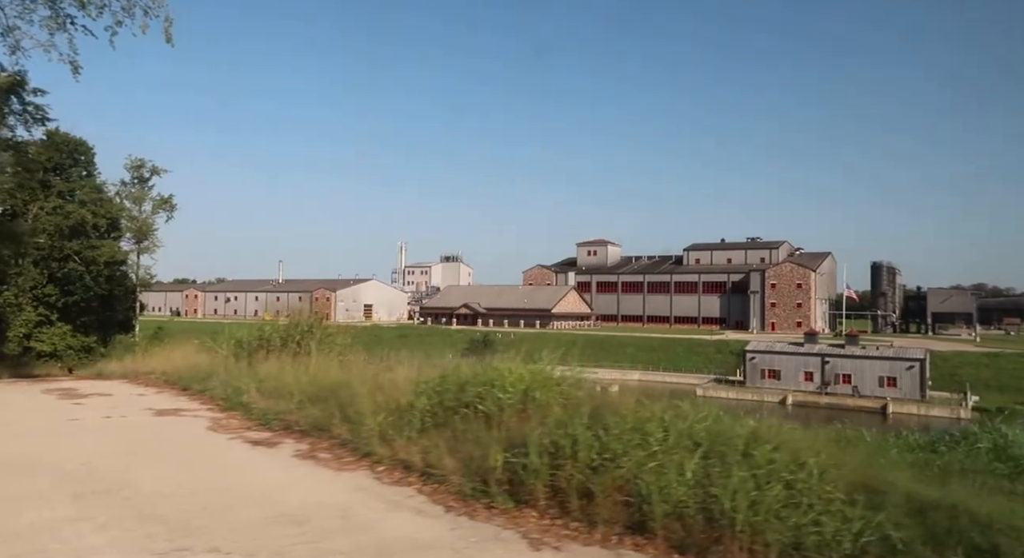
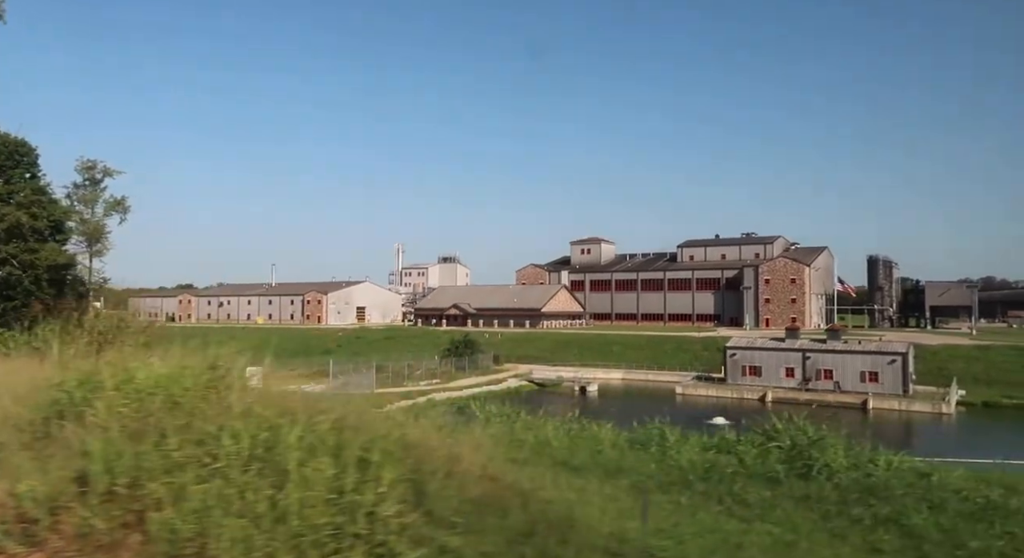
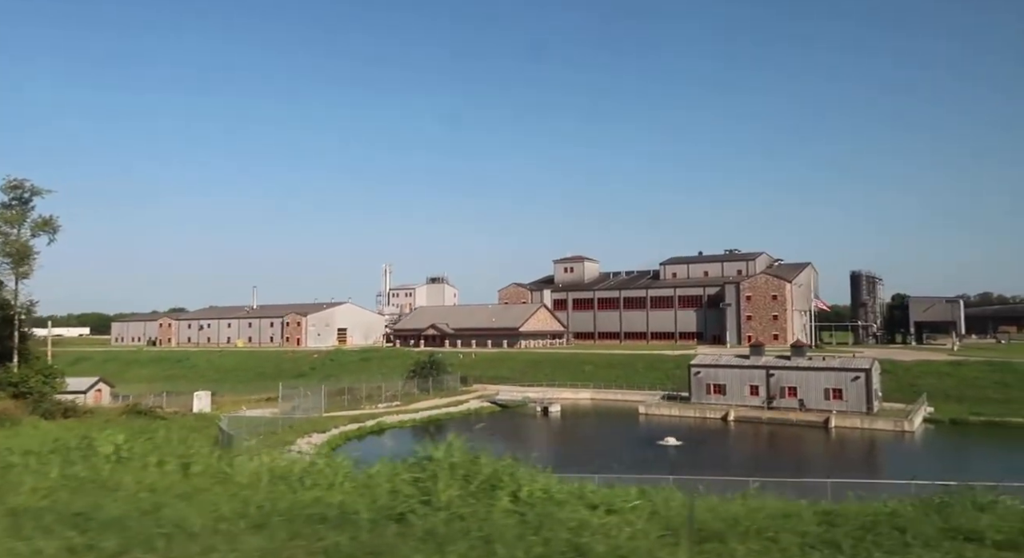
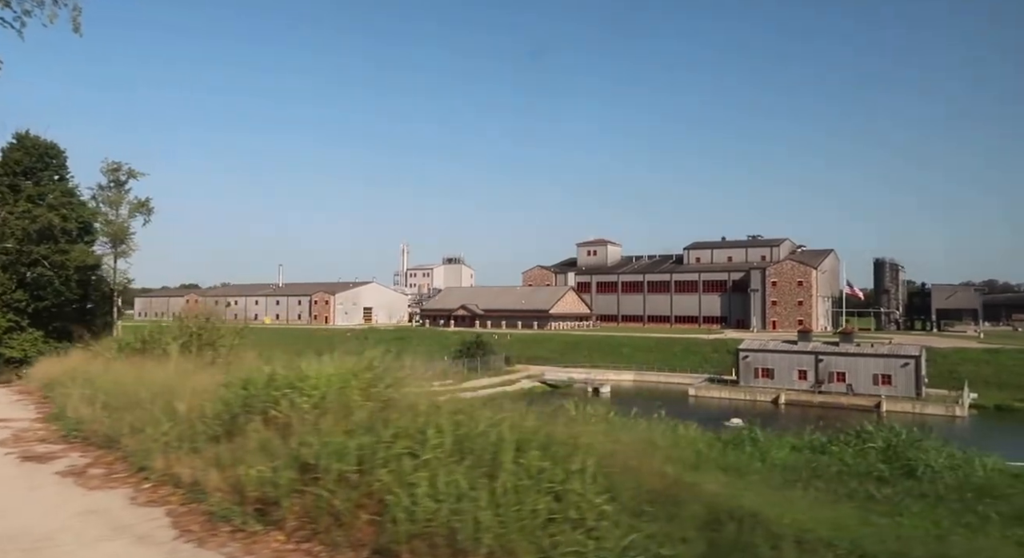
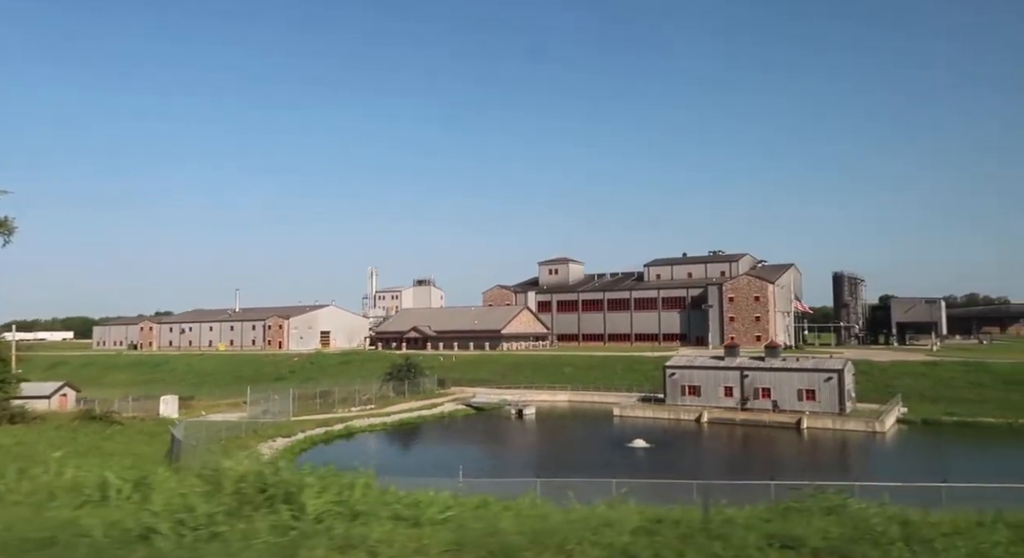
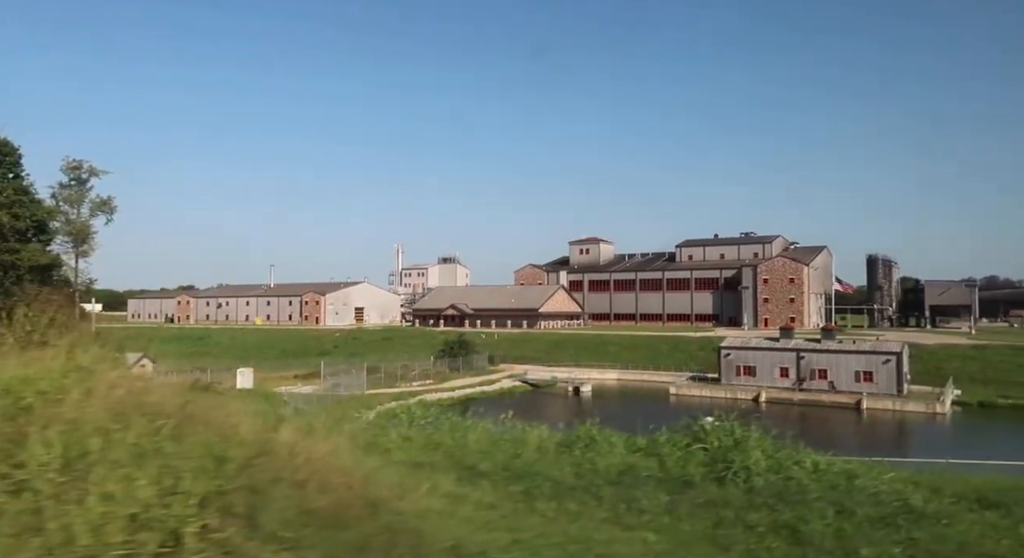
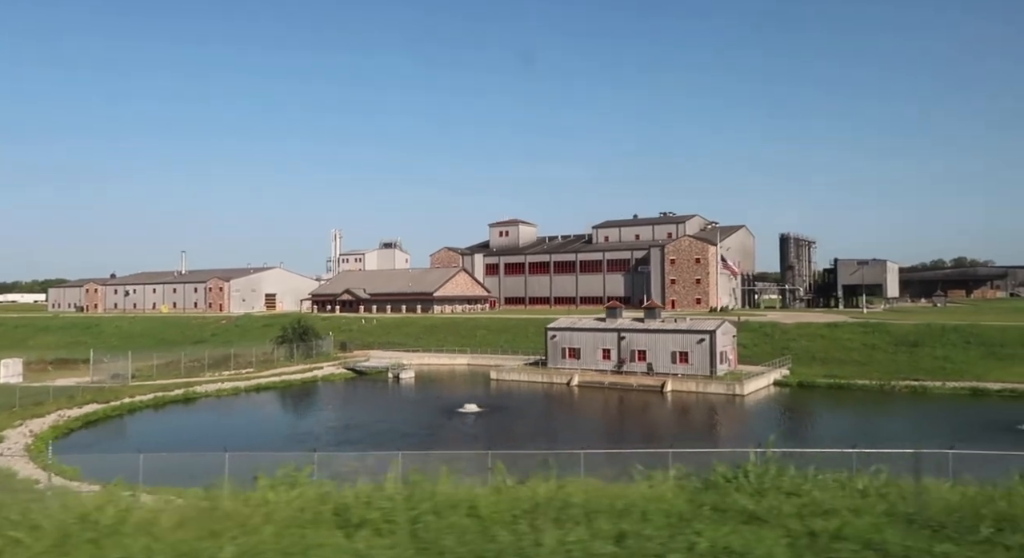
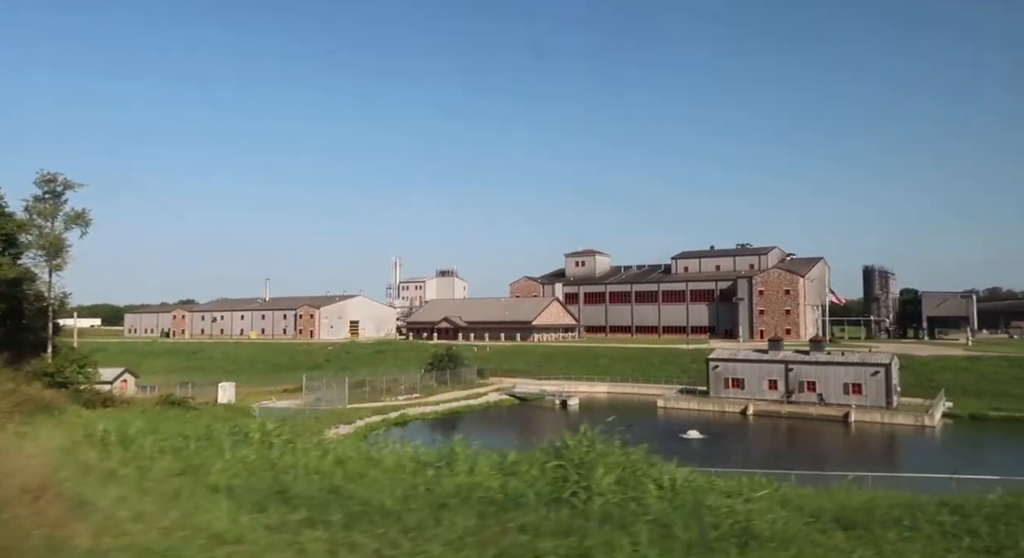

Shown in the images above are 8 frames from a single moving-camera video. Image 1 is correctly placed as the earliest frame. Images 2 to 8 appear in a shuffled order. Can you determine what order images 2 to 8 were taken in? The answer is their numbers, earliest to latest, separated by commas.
4, 2, 6, 8, 3, 5, 7
